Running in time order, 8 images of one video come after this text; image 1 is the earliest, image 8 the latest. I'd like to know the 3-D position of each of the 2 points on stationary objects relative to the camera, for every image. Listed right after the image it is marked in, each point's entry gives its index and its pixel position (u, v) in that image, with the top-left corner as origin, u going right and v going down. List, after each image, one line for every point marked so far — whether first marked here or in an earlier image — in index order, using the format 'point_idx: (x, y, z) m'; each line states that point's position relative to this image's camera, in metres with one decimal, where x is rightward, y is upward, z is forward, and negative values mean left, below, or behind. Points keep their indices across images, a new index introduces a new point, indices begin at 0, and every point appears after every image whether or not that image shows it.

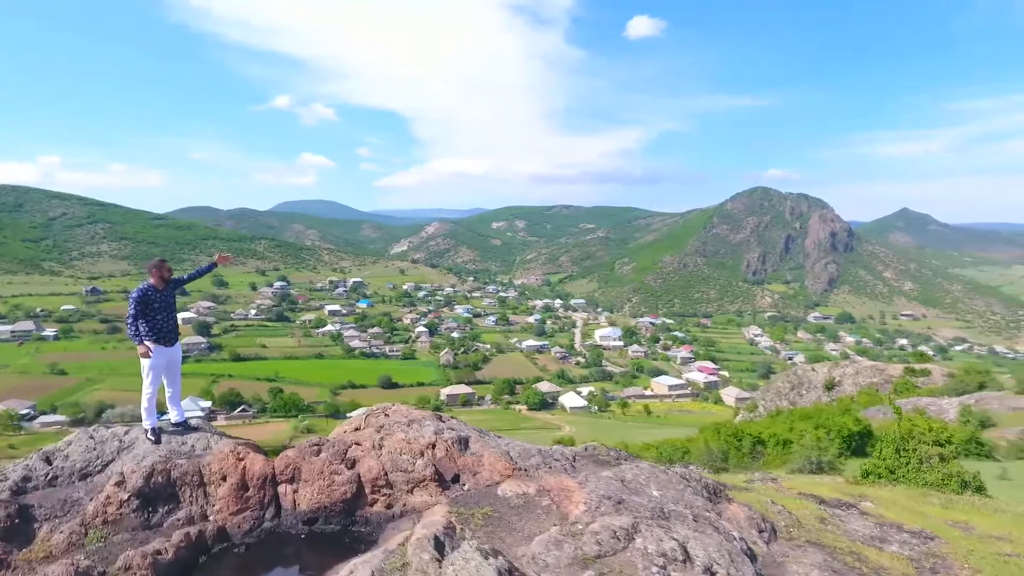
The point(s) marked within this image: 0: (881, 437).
0: (+9.3, -3.7, +16.0) m
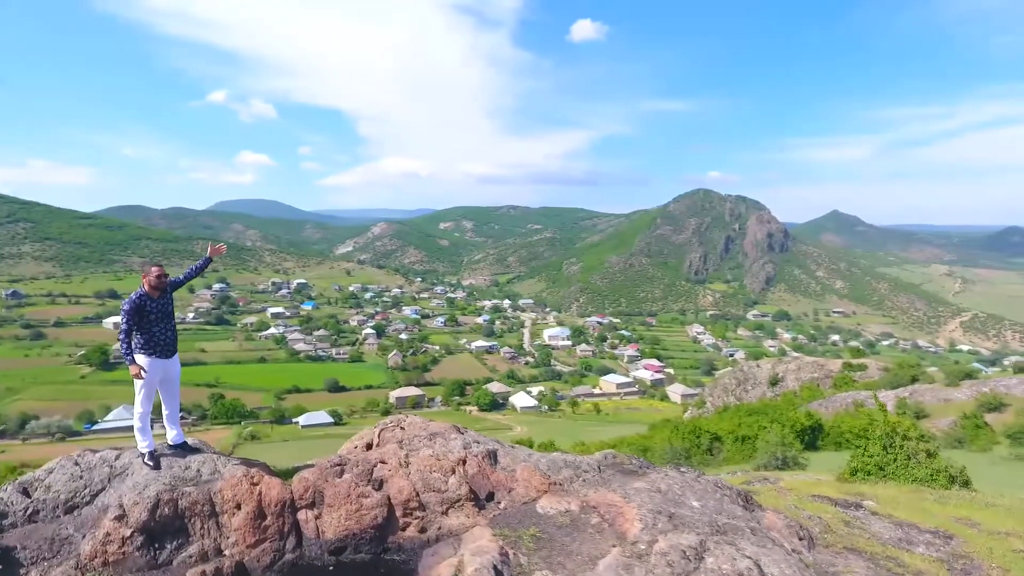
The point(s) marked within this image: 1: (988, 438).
0: (+8.3, -3.7, +16.5) m
1: (+14.1, -4.4, +18.5) m
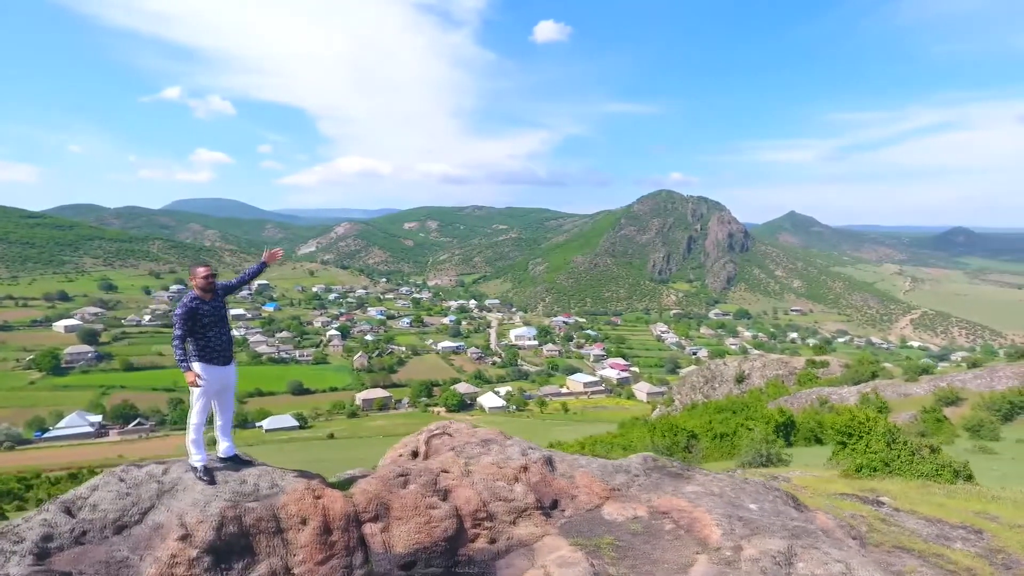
0: (+7.8, -3.7, +16.9) m
1: (+13.5, -4.4, +19.2) m
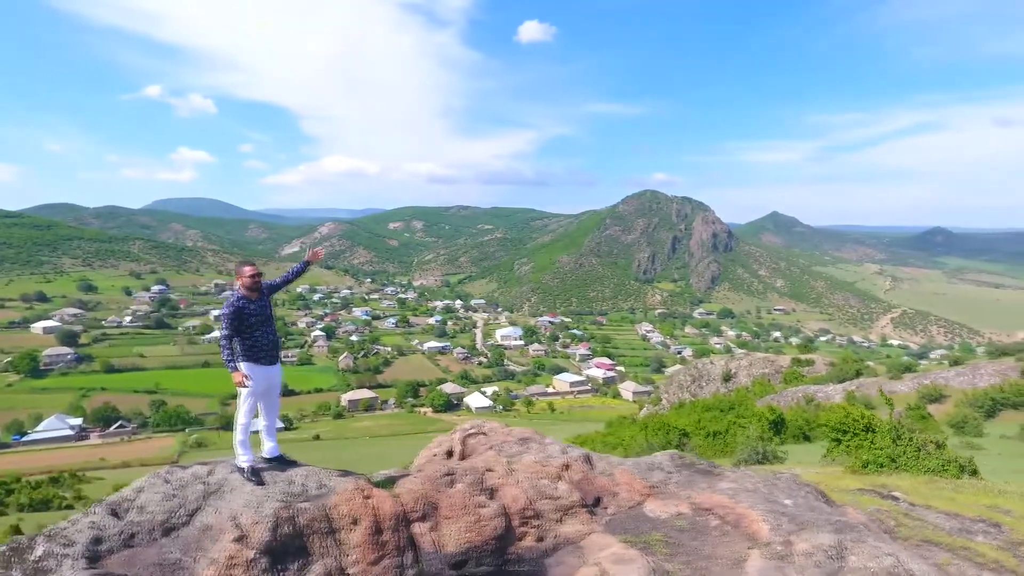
0: (+7.7, -3.6, +17.0) m
1: (+13.2, -4.4, +19.5) m
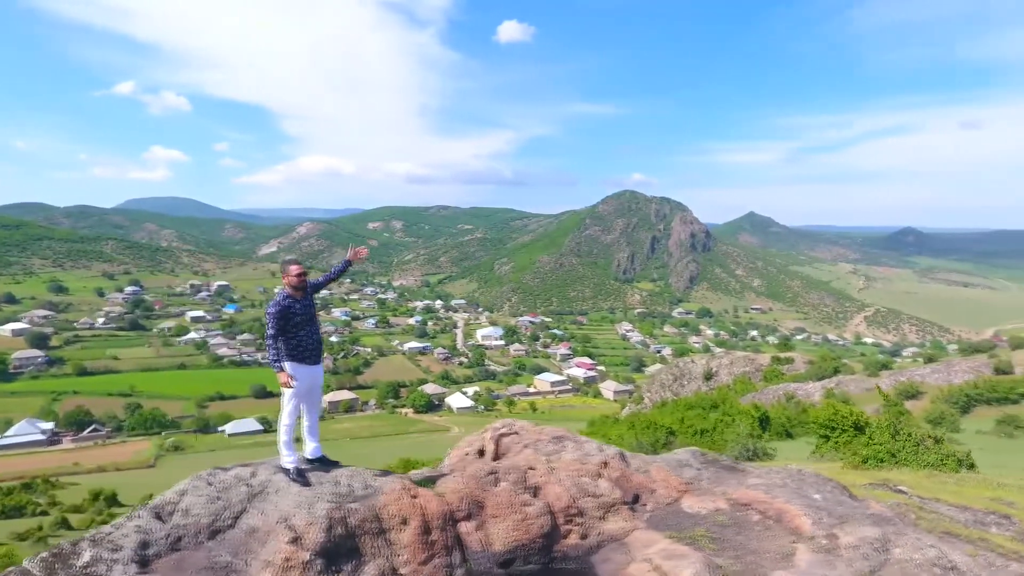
0: (+7.4, -3.6, +17.3) m
1: (+12.9, -4.3, +19.9) m
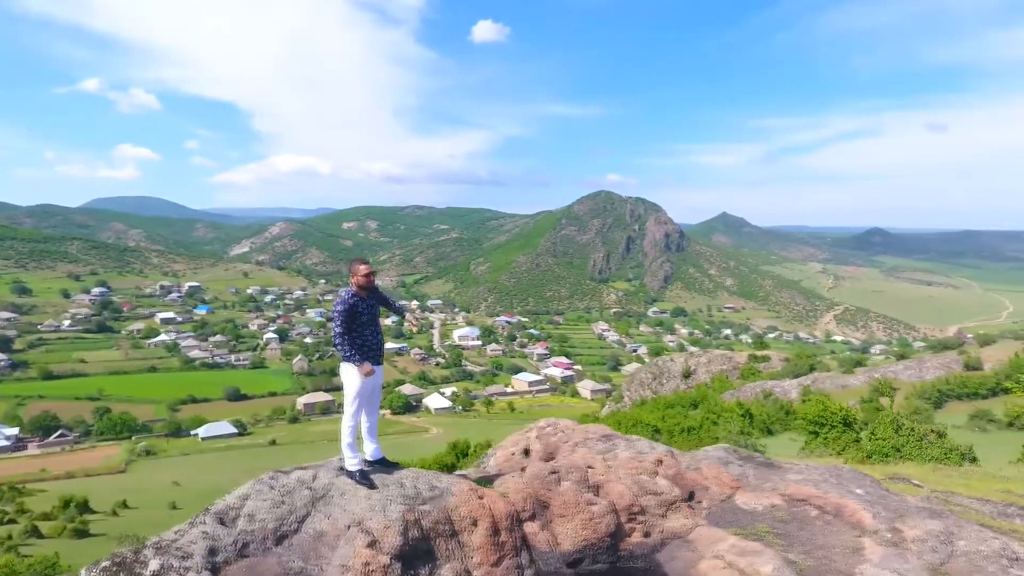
0: (+7.0, -3.6, +17.5) m
1: (+12.4, -4.3, +20.4) m
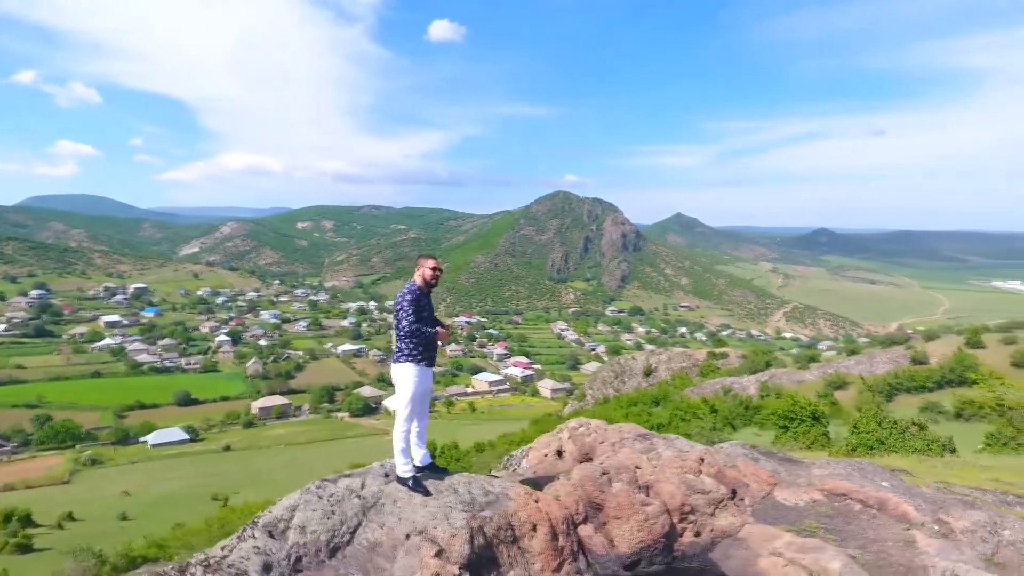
0: (+6.2, -3.5, +17.9) m
1: (+11.4, -4.2, +21.1) m
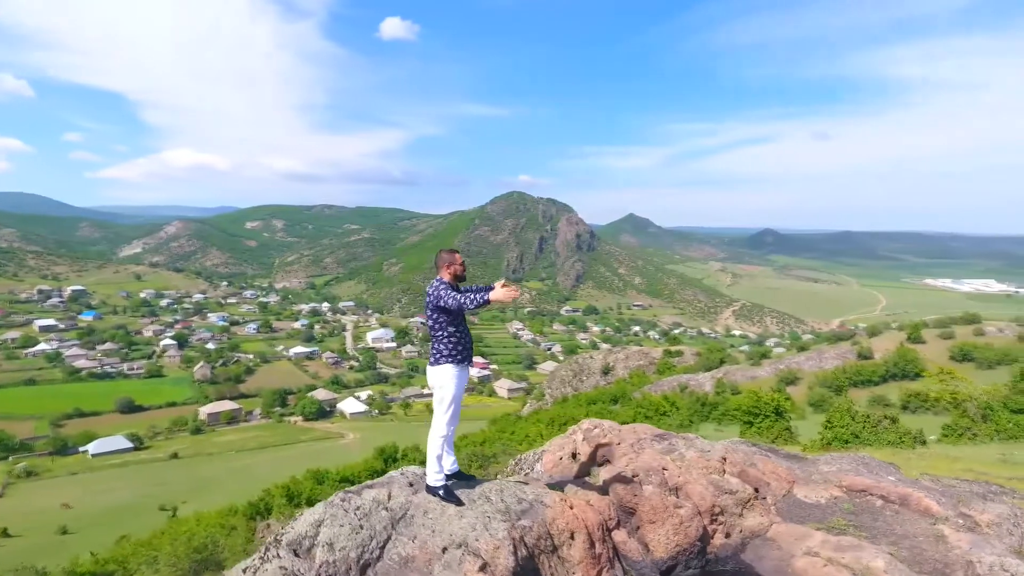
0: (+5.2, -3.5, +18.2) m
1: (+10.2, -4.2, +21.8) m
